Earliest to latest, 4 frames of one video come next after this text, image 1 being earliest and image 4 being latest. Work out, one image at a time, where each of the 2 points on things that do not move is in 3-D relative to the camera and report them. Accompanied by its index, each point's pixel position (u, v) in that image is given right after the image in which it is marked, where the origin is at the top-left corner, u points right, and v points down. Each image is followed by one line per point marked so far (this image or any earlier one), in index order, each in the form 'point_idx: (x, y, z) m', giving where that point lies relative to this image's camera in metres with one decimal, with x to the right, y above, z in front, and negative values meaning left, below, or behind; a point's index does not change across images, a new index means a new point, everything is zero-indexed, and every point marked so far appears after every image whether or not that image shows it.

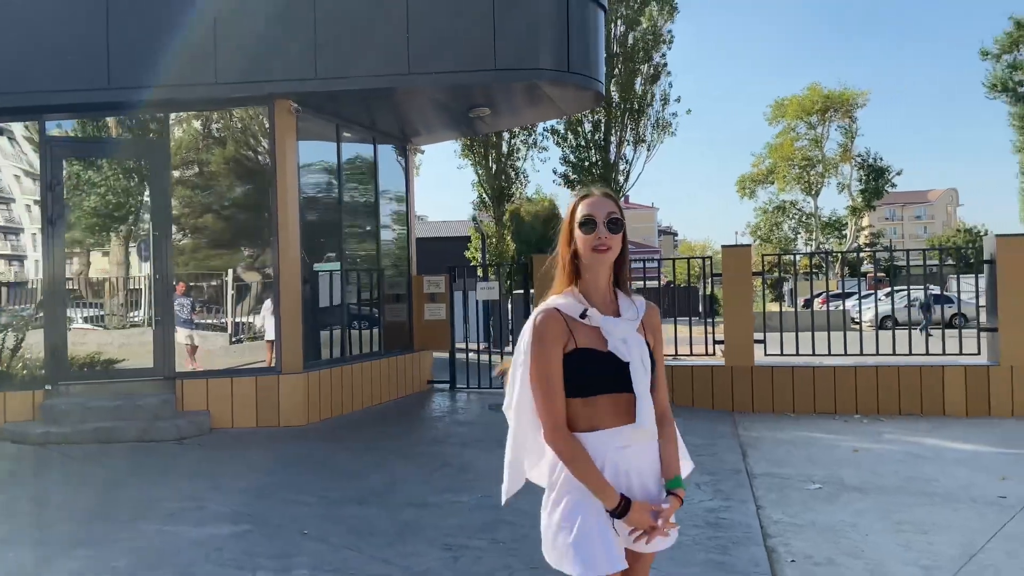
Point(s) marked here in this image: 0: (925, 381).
0: (+3.7, -0.8, +7.7) m
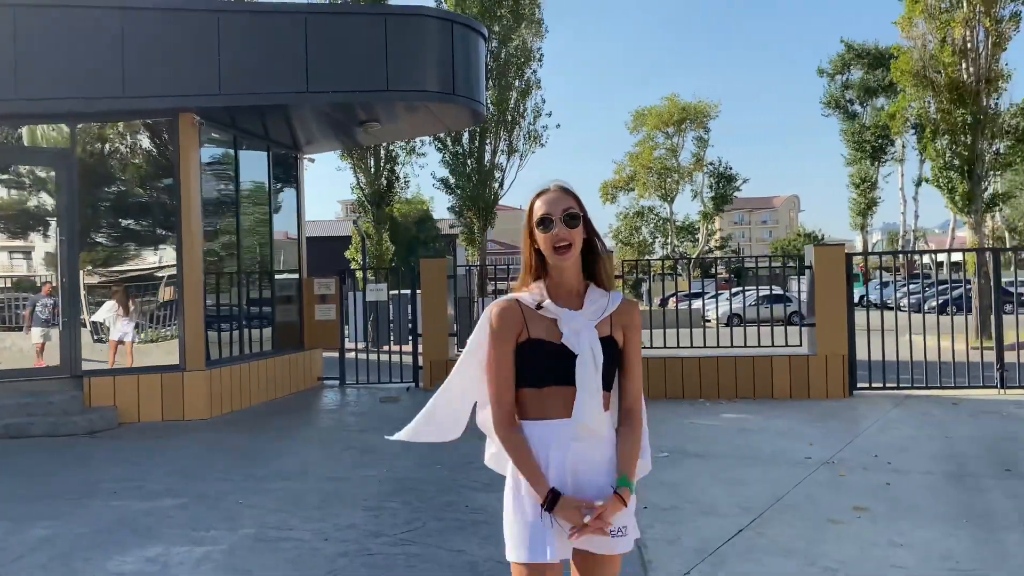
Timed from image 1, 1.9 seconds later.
0: (+2.6, -0.8, +9.0) m
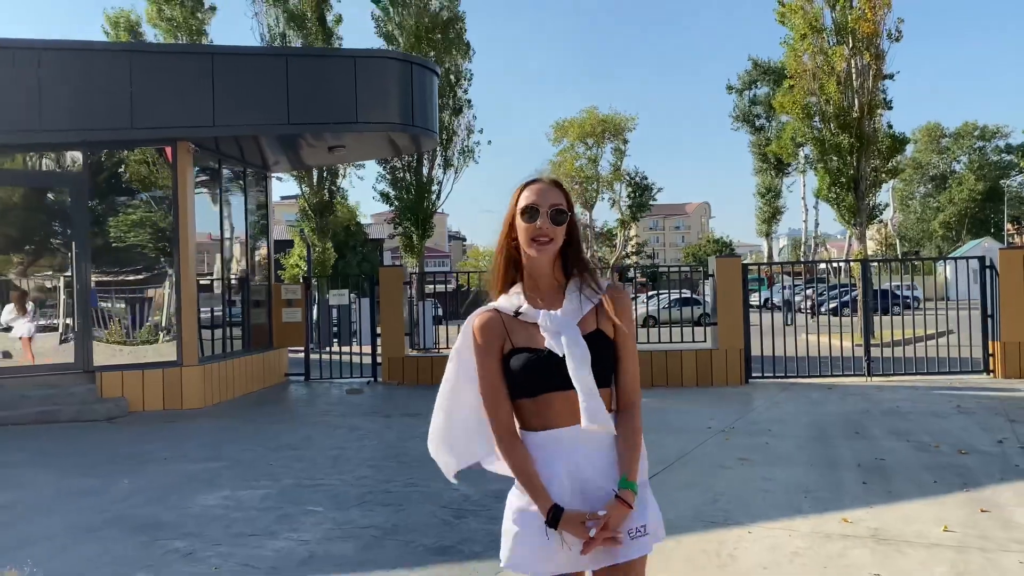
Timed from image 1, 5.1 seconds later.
0: (+2.0, -0.9, +10.7) m
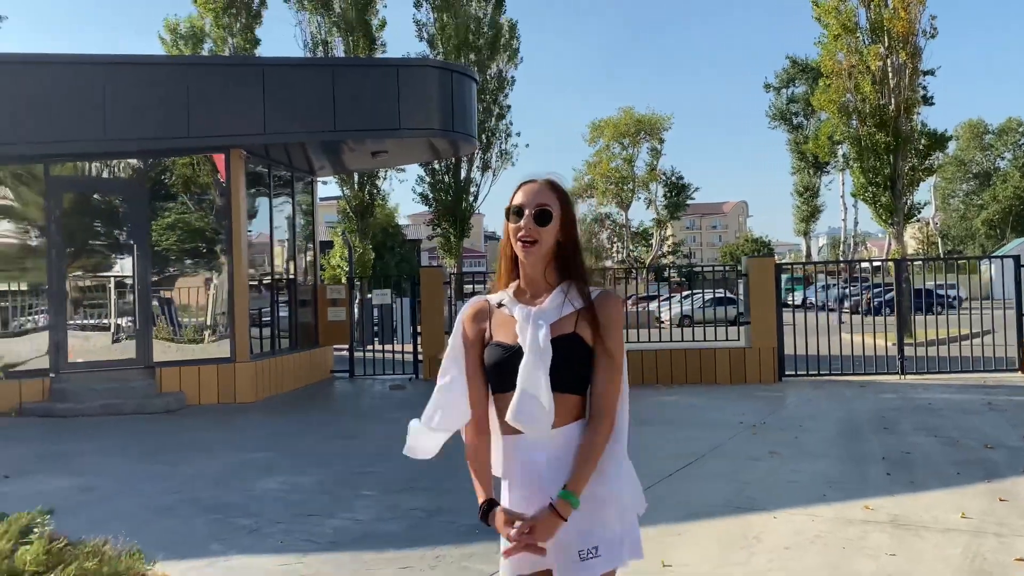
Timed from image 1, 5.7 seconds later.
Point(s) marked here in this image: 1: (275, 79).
0: (+2.4, -0.9, +10.9) m
1: (-2.5, +2.3, +9.2) m
